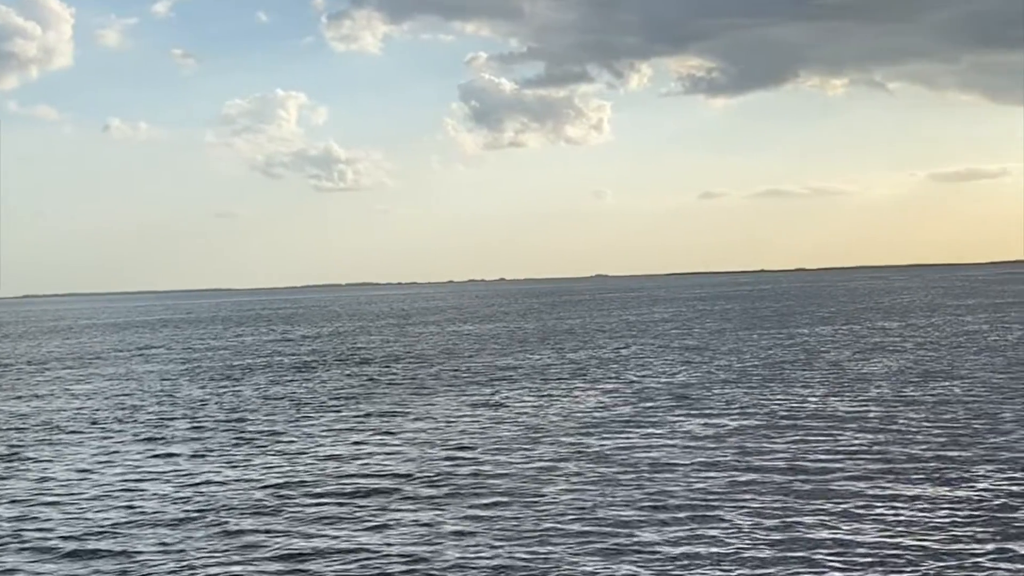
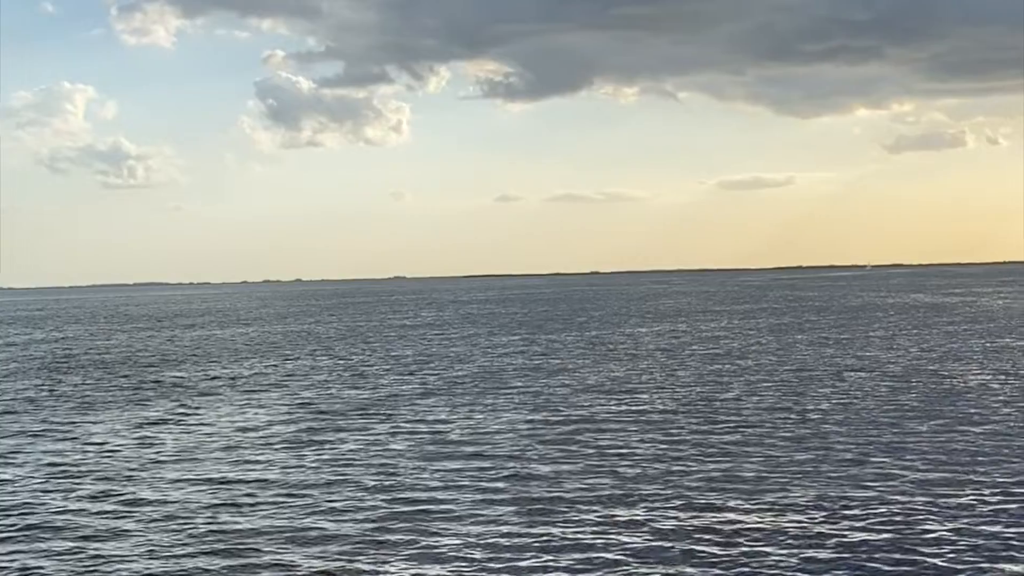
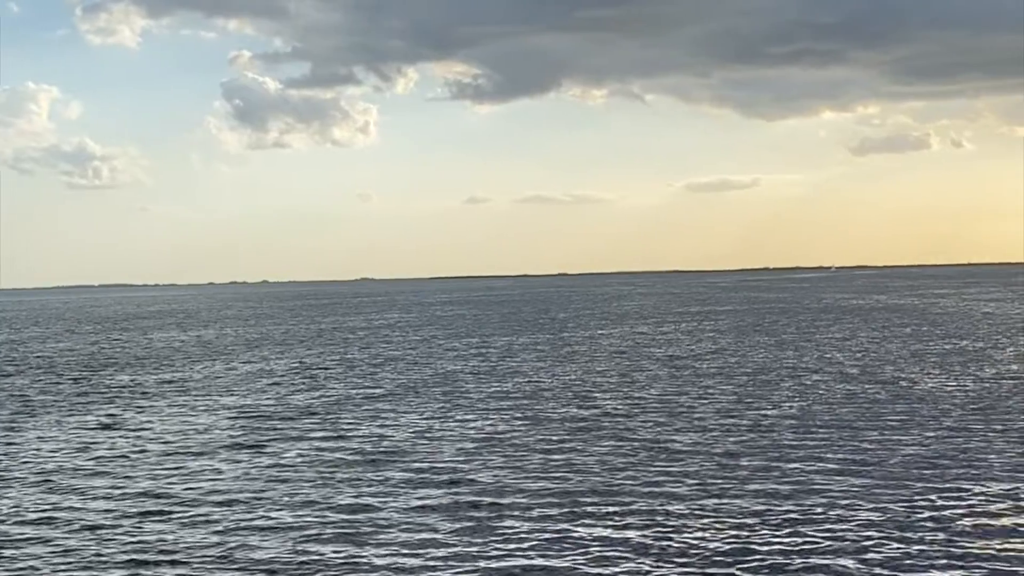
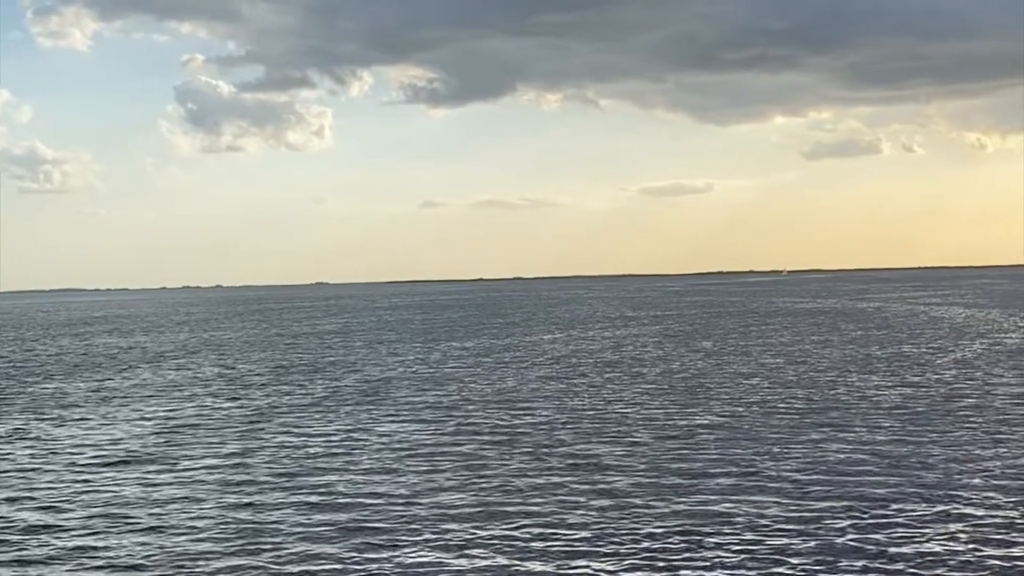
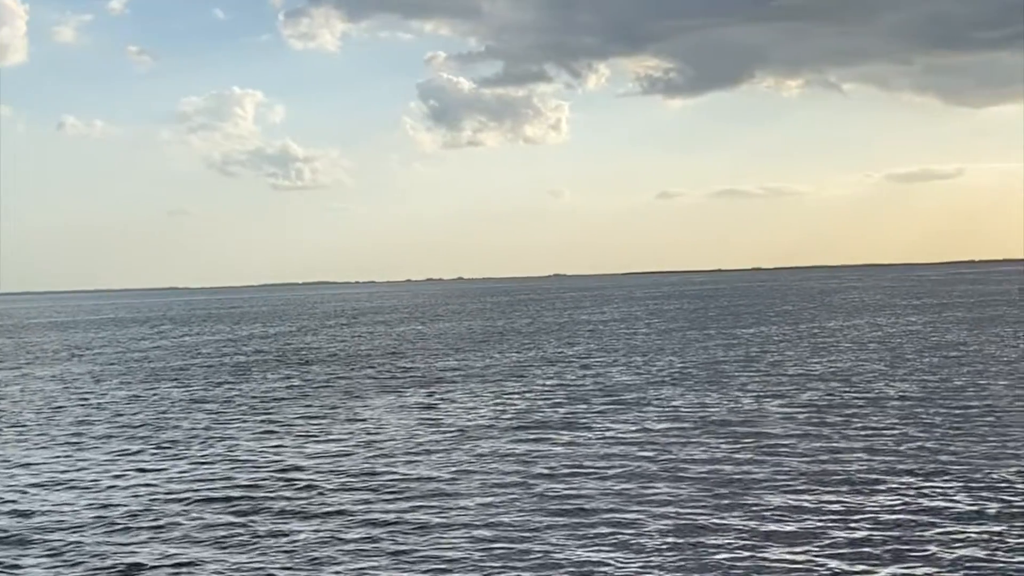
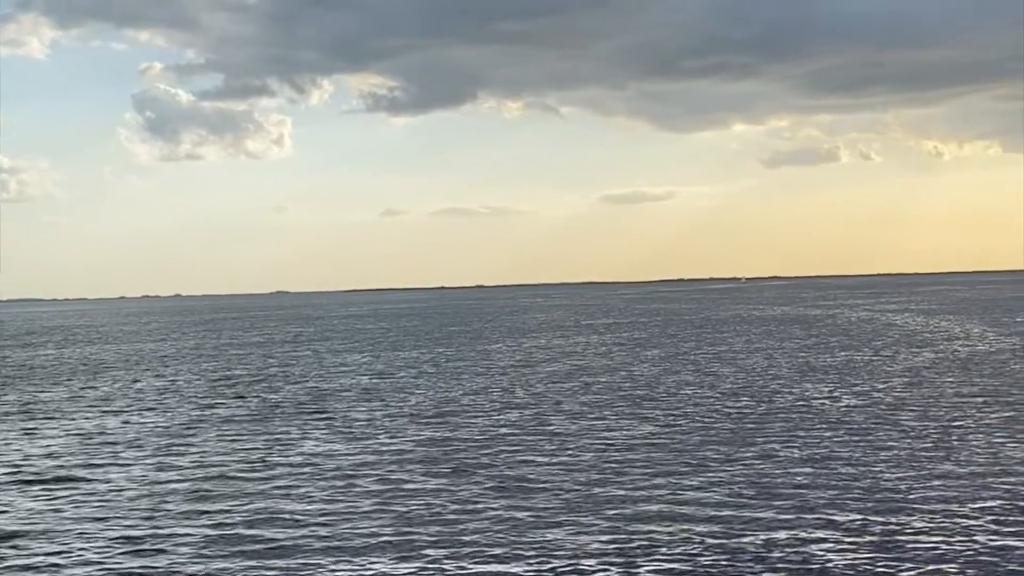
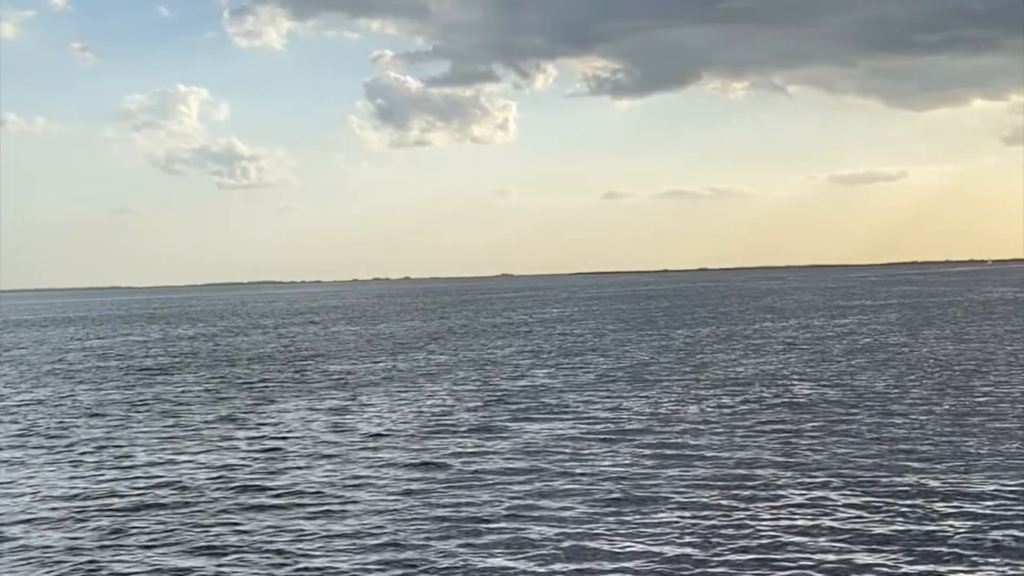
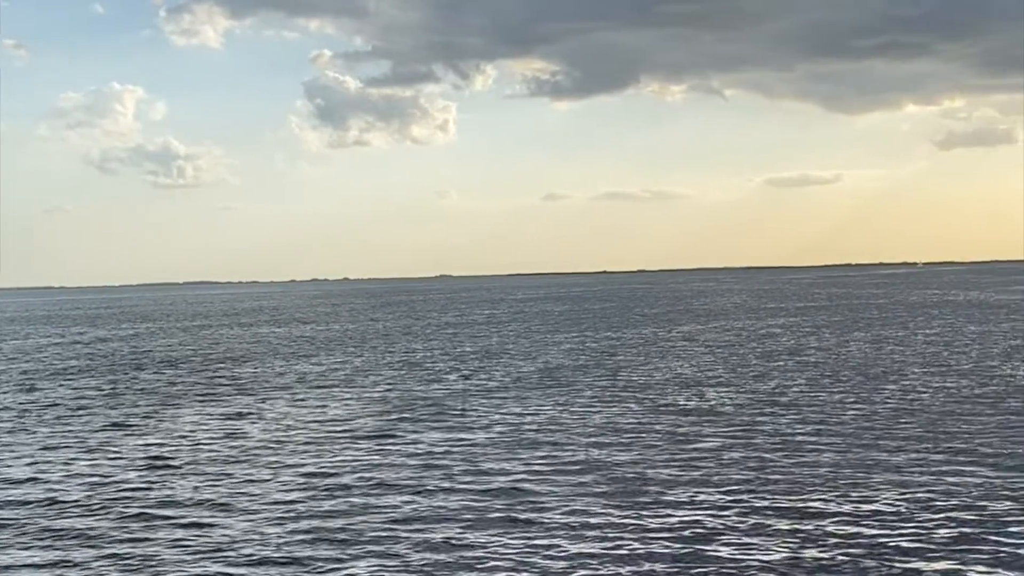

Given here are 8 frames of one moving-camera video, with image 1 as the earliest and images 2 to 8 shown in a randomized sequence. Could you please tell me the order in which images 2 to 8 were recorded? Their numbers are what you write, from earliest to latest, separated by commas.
5, 7, 8, 2, 3, 4, 6
